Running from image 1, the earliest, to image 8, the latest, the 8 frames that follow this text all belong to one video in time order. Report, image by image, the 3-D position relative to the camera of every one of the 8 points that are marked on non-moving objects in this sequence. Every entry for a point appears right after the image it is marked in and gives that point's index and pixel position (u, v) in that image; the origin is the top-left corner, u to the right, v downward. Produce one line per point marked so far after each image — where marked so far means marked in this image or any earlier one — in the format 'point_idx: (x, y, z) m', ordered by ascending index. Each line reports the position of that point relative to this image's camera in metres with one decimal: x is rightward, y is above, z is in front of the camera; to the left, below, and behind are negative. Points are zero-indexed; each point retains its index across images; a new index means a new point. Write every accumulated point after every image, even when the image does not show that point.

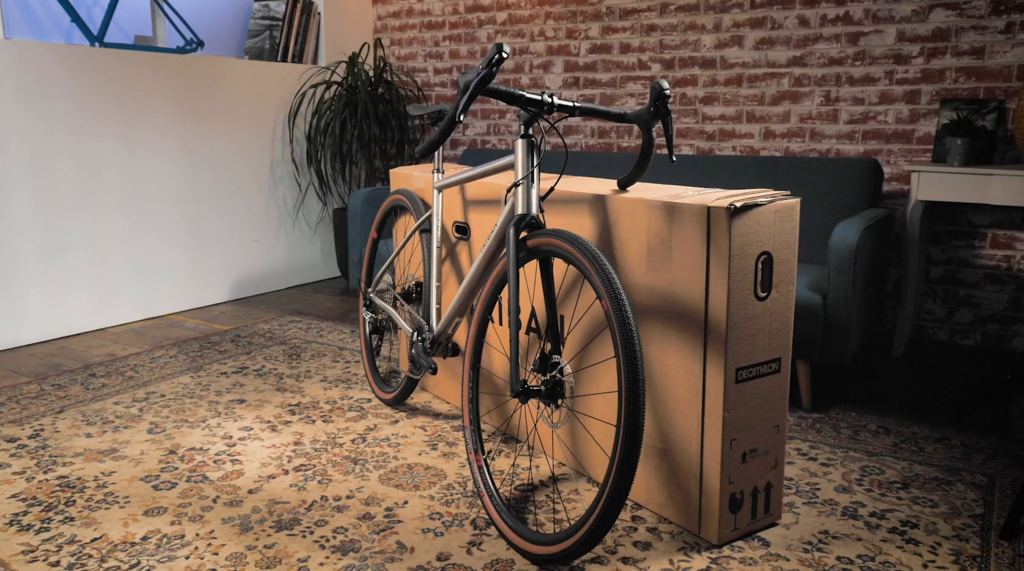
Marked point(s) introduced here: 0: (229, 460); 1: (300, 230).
0: (-0.8, -0.5, +2.8) m
1: (-1.0, +0.3, +4.7) m
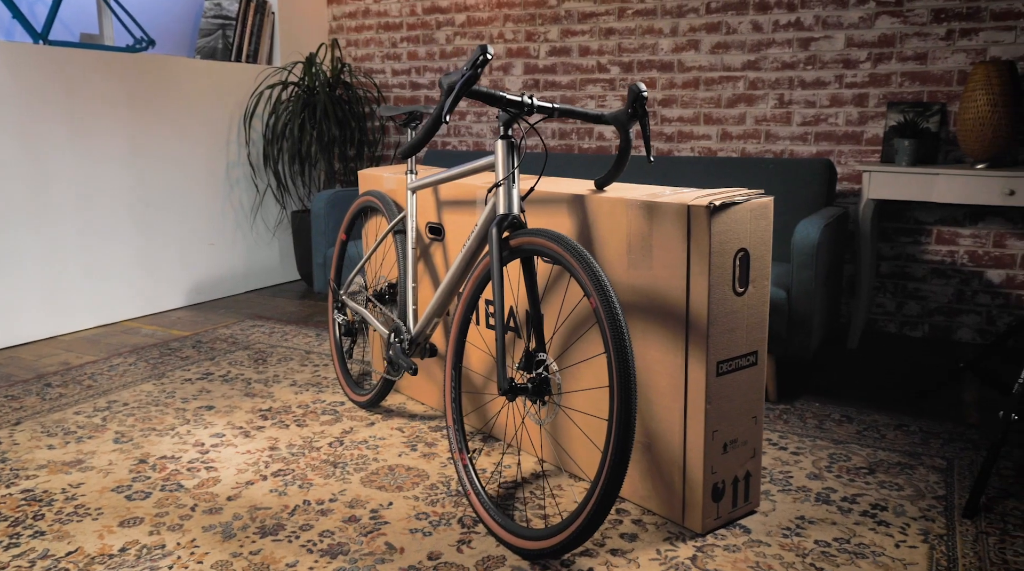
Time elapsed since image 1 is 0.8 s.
0: (-0.9, -0.5, +2.8) m
1: (-1.2, +0.2, +4.6) m
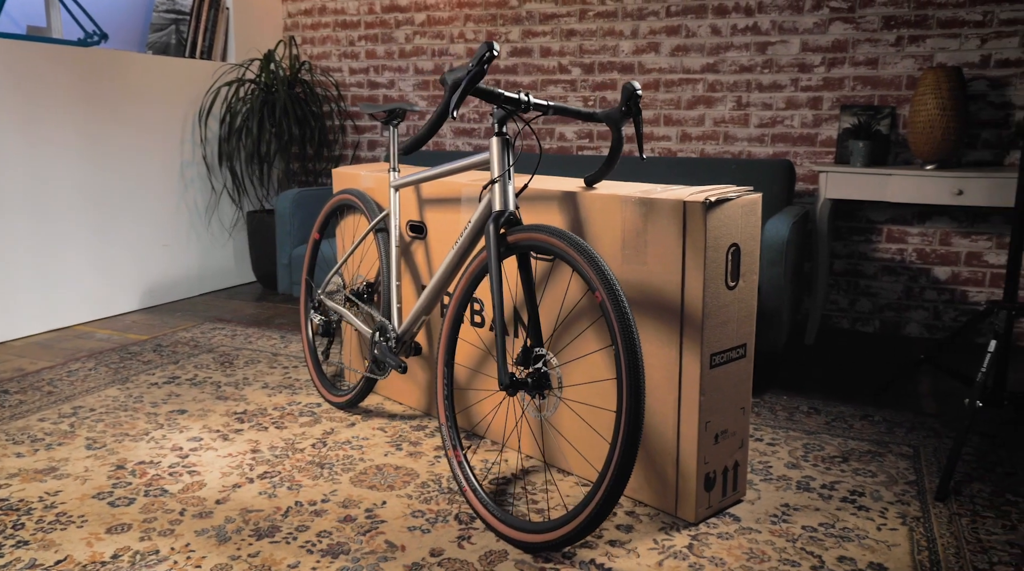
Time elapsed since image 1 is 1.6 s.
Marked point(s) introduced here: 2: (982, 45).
0: (-0.9, -0.5, +2.7) m
1: (-1.4, +0.2, +4.6) m
2: (+1.7, +0.9, +3.6) m
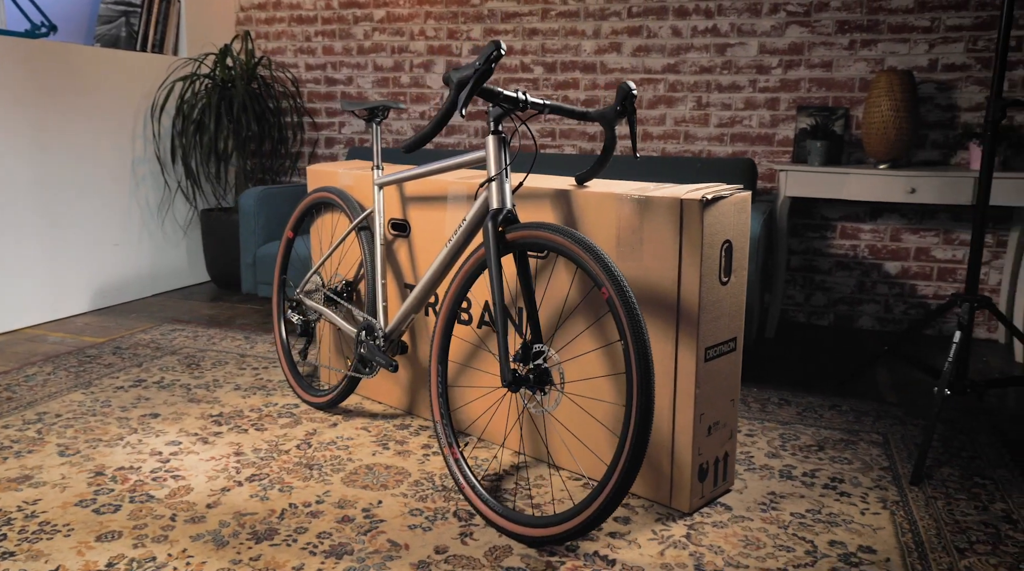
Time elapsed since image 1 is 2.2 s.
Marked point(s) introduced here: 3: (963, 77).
0: (-0.9, -0.5, +2.6) m
1: (-1.6, +0.2, +4.4) m
2: (+1.6, +0.9, +3.7) m
3: (+1.8, +0.8, +3.7) m
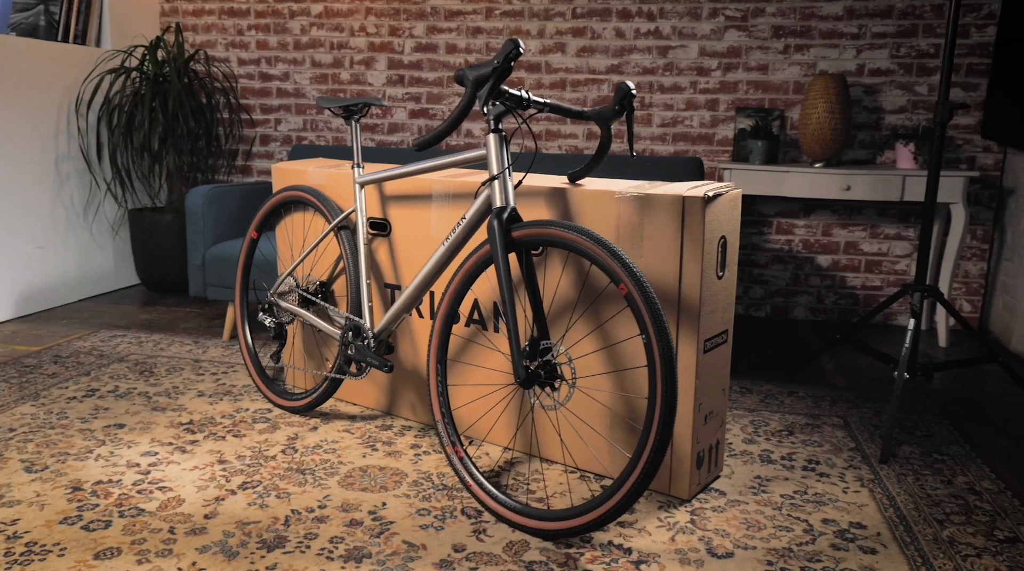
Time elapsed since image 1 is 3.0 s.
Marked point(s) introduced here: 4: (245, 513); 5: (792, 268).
0: (-0.9, -0.5, +2.5) m
1: (-1.9, +0.2, +4.2) m
2: (+1.4, +1.0, +4.0) m
3: (+1.6, +0.8, +4.0) m
4: (-0.7, -0.6, +2.4) m
5: (+1.2, +0.1, +4.2) m
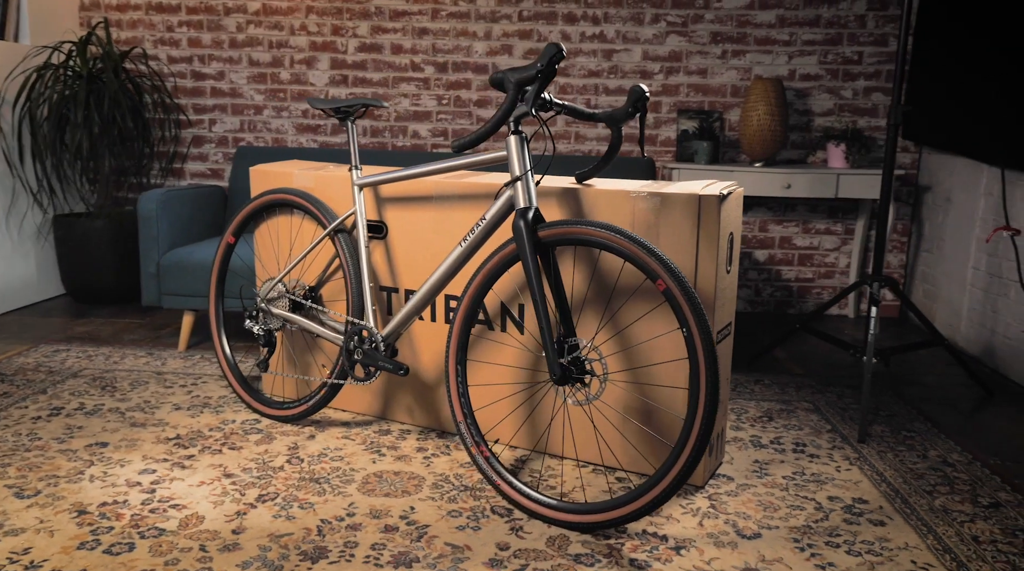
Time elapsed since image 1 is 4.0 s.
0: (-0.9, -0.6, +2.4) m
1: (-2.1, +0.2, +3.9) m
2: (+1.2, +1.0, +4.2) m
3: (+1.3, +0.9, +4.2) m
4: (-0.6, -0.6, +2.3) m
5: (+1.0, +0.1, +4.4) m
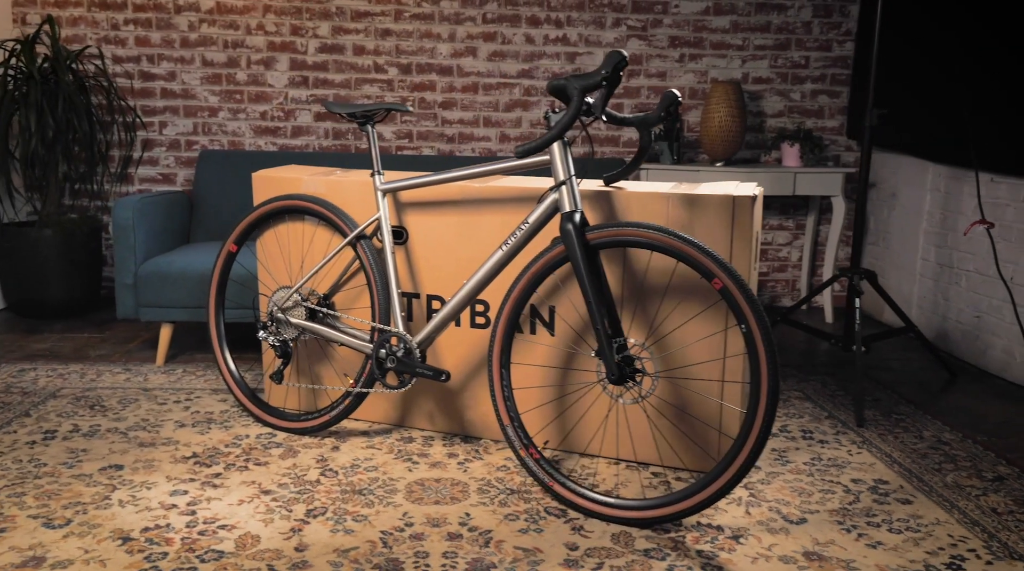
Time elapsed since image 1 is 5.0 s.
0: (-0.7, -0.6, +2.3) m
1: (-2.1, +0.1, +3.6) m
2: (+1.0, +1.0, +4.4) m
3: (+1.2, +0.9, +4.4) m
4: (-0.4, -0.6, +2.3) m
5: (+0.8, +0.1, +4.5) m
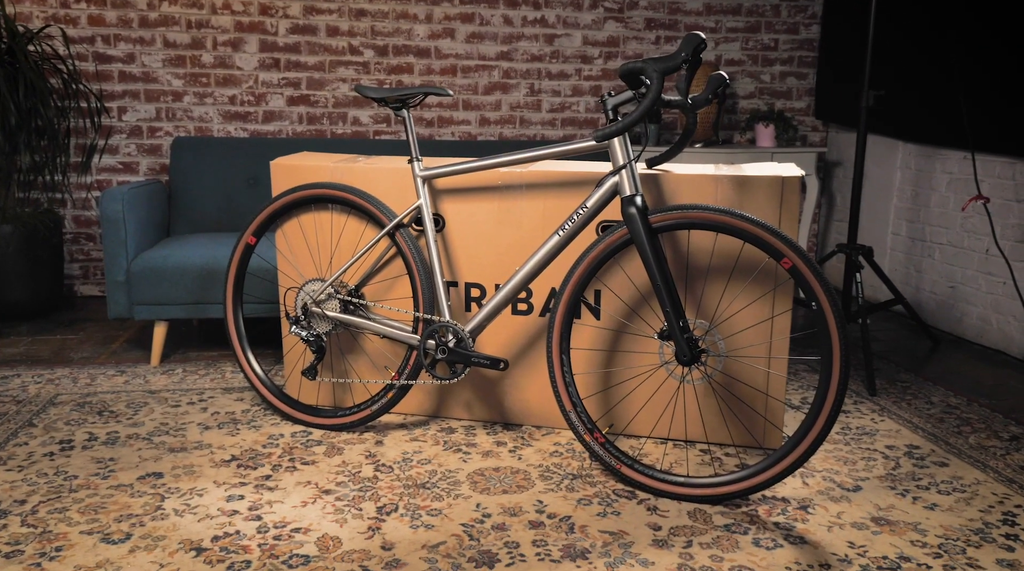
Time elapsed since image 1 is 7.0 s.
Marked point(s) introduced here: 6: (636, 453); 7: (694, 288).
0: (-0.5, -0.6, +2.2) m
1: (-2.1, +0.1, +3.3) m
2: (+0.9, +1.1, +4.4) m
3: (+1.1, +1.0, +4.5) m
4: (-0.2, -0.6, +2.2) m
5: (+0.7, +0.2, +4.5) m
6: (+0.3, -0.5, +2.7) m
7: (+0.5, 0.0, +2.7) m
